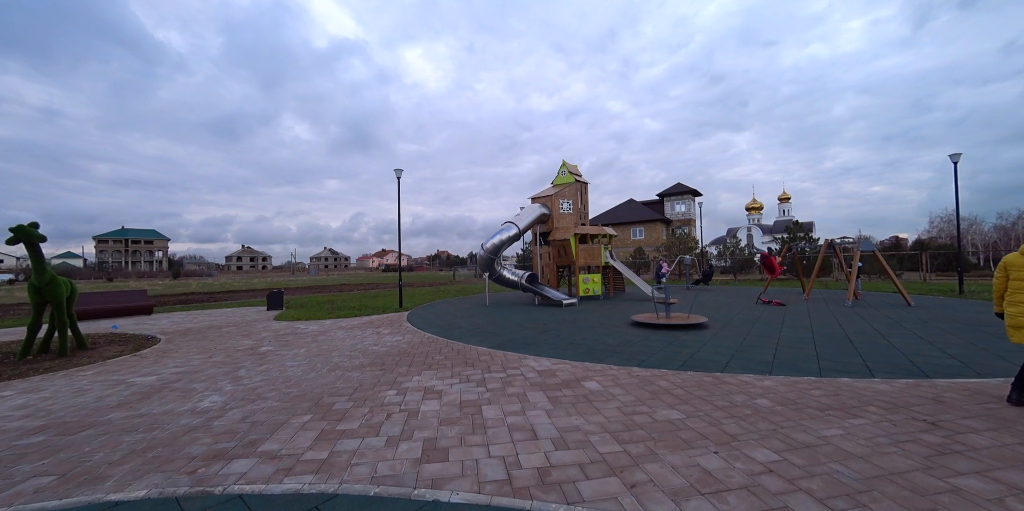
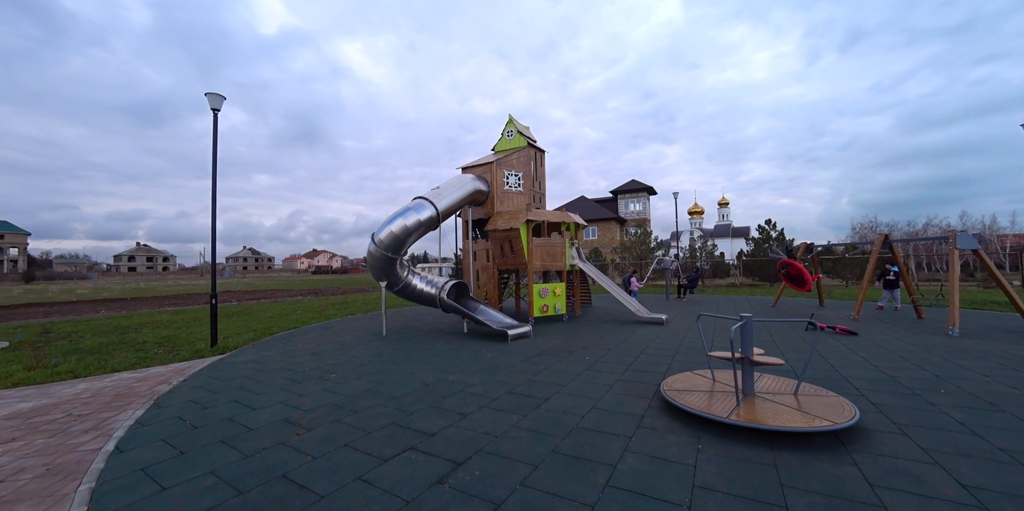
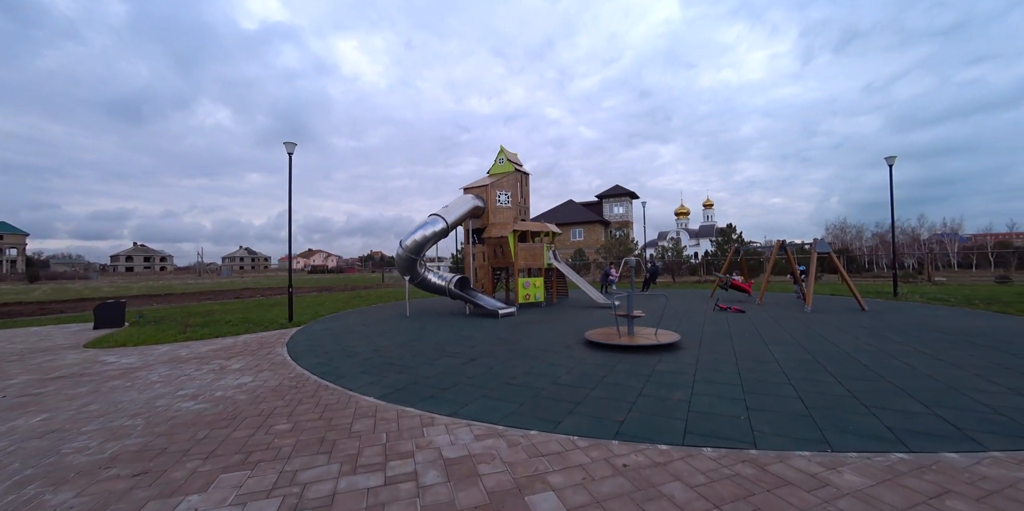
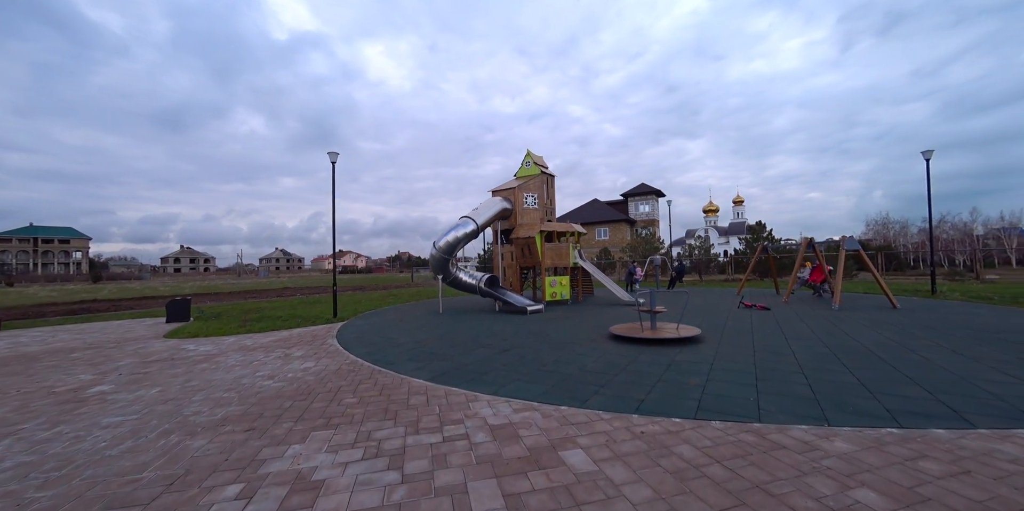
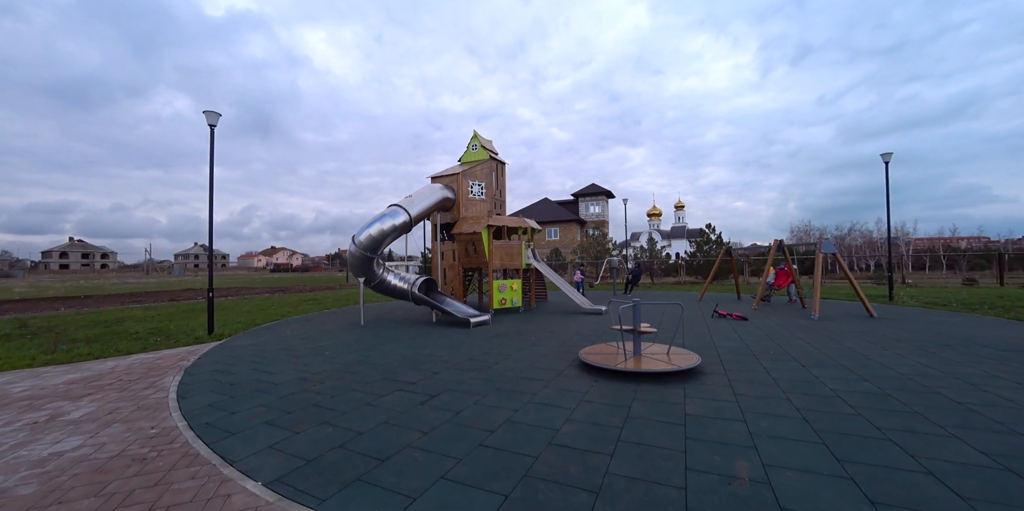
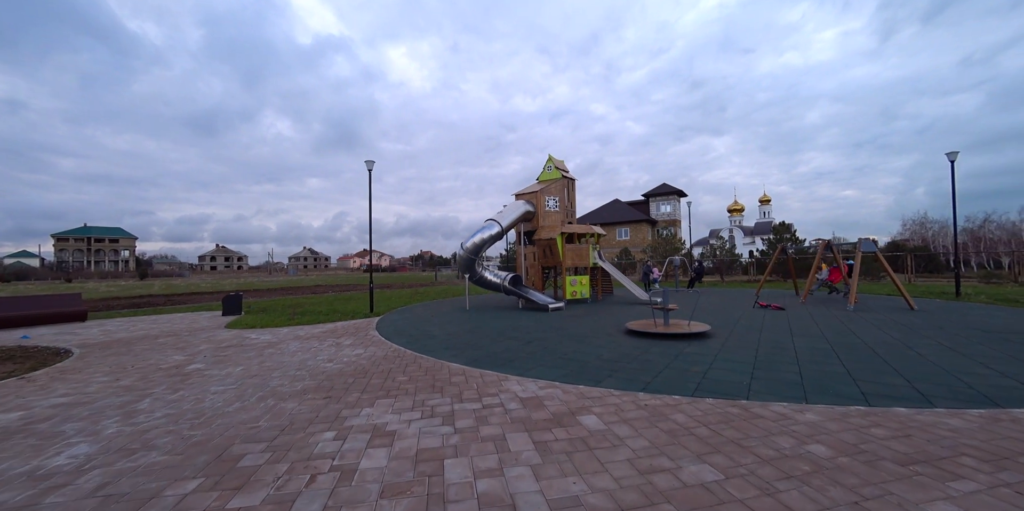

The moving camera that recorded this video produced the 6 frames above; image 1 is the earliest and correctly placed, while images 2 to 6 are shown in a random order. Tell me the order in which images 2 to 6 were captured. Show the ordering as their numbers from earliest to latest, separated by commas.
6, 4, 3, 5, 2
